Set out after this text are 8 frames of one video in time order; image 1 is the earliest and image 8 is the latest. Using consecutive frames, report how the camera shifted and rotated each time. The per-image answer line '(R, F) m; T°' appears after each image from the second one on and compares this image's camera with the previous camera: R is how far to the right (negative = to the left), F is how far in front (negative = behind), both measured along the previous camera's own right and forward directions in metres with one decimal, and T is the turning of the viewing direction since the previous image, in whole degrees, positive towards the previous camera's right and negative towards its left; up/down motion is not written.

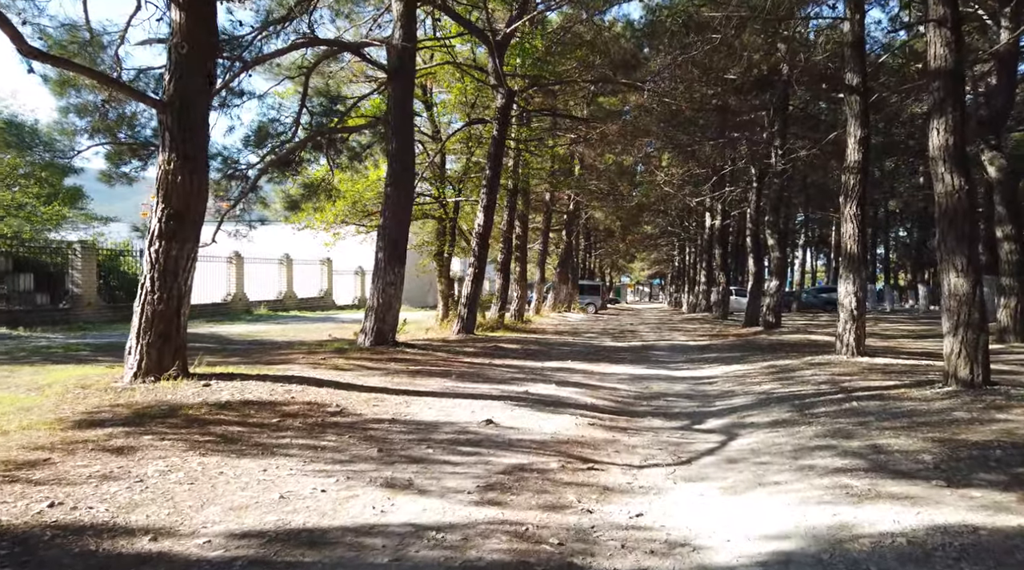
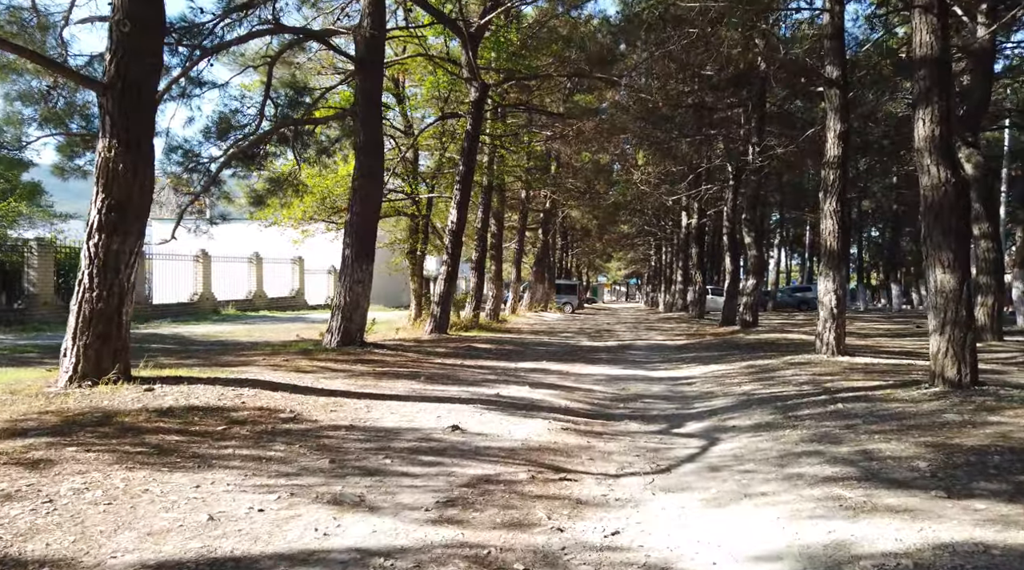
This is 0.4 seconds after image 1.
(+0.1, +0.5) m; +1°
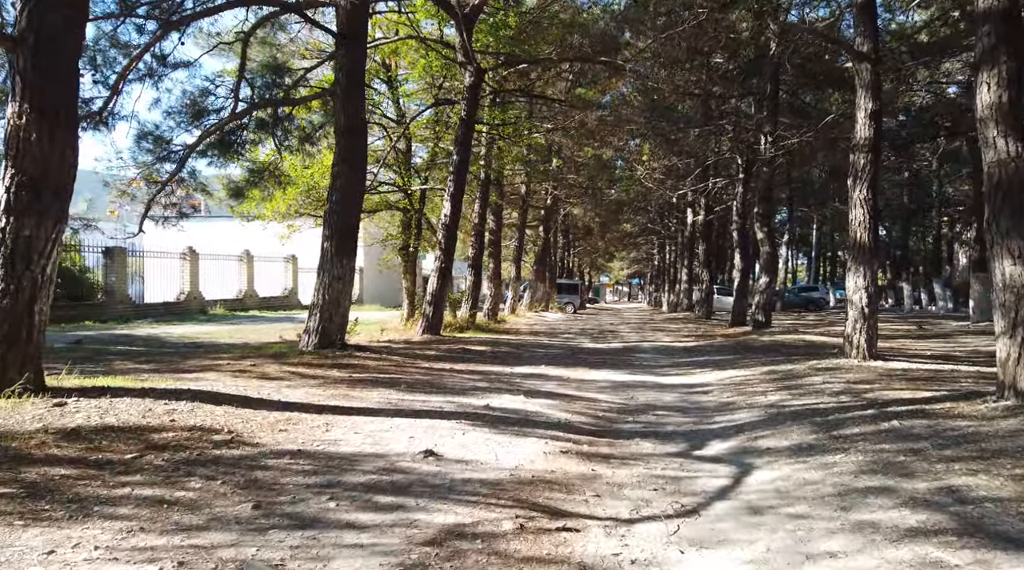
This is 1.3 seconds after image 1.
(+0.1, +1.3) m; 0°
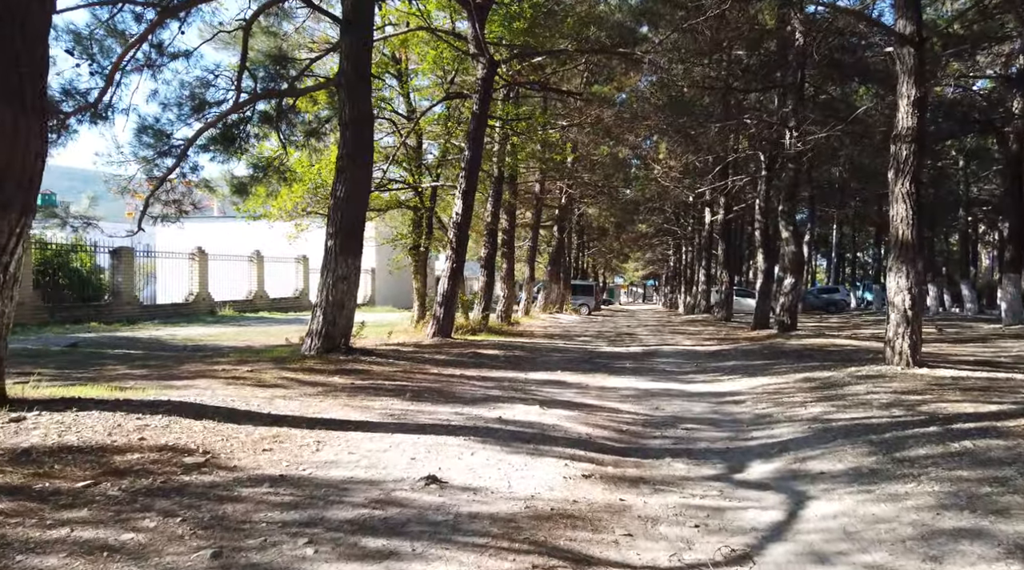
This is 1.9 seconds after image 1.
(0.0, +0.8) m; -1°
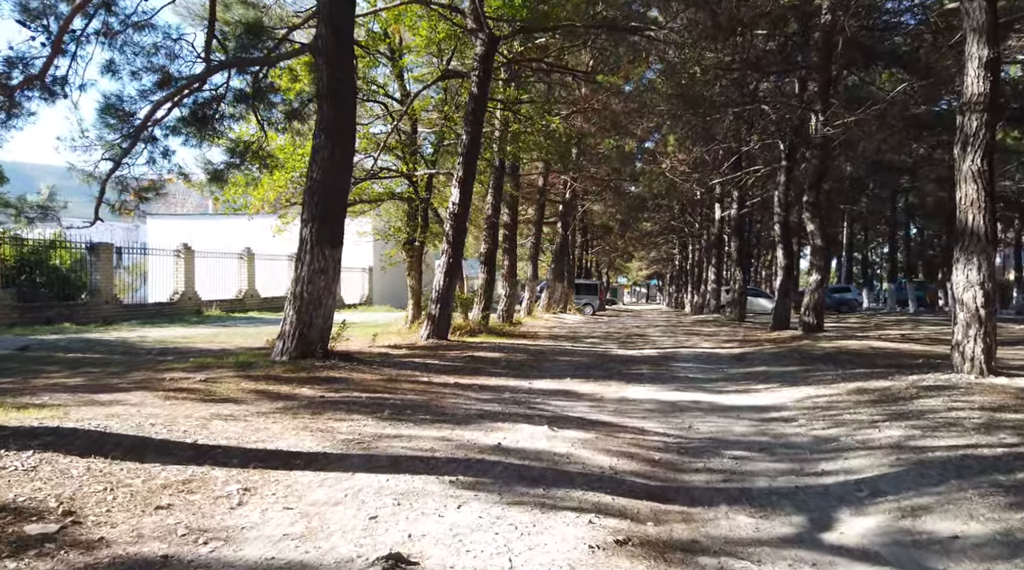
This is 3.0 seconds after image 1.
(0.0, +1.6) m; 0°
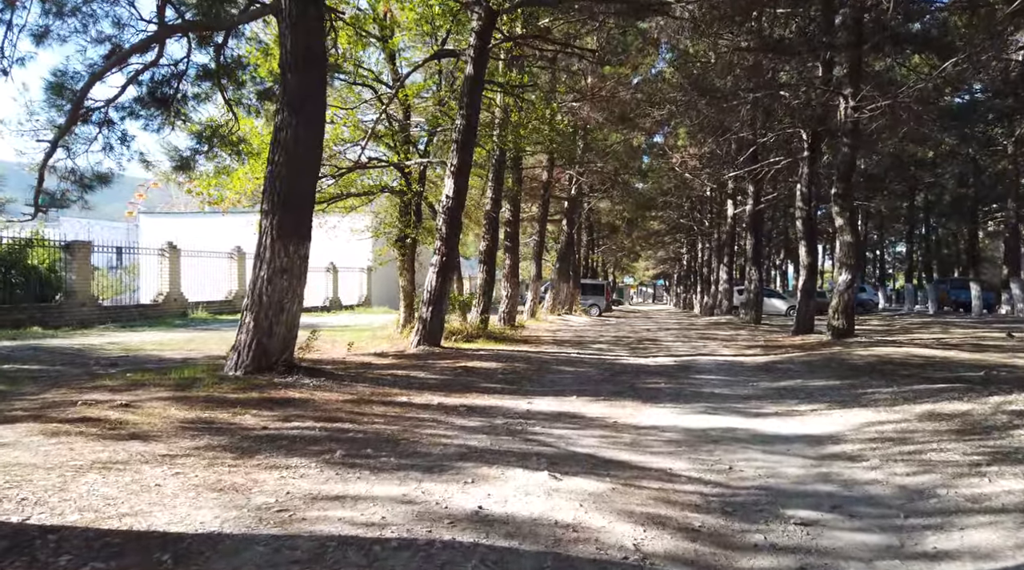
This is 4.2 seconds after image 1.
(+0.1, +1.7) m; 0°
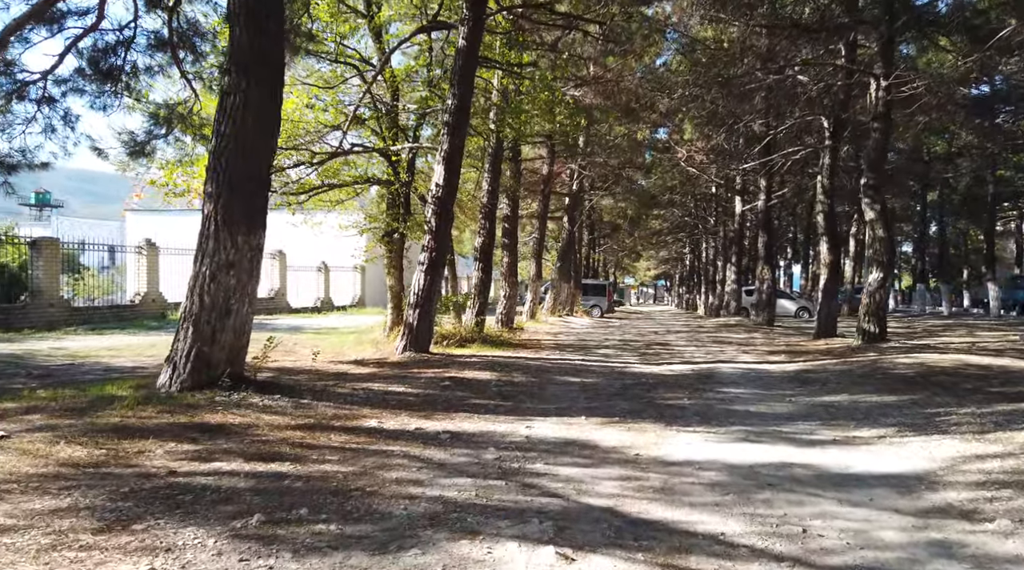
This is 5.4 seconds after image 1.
(0.0, +1.7) m; 0°
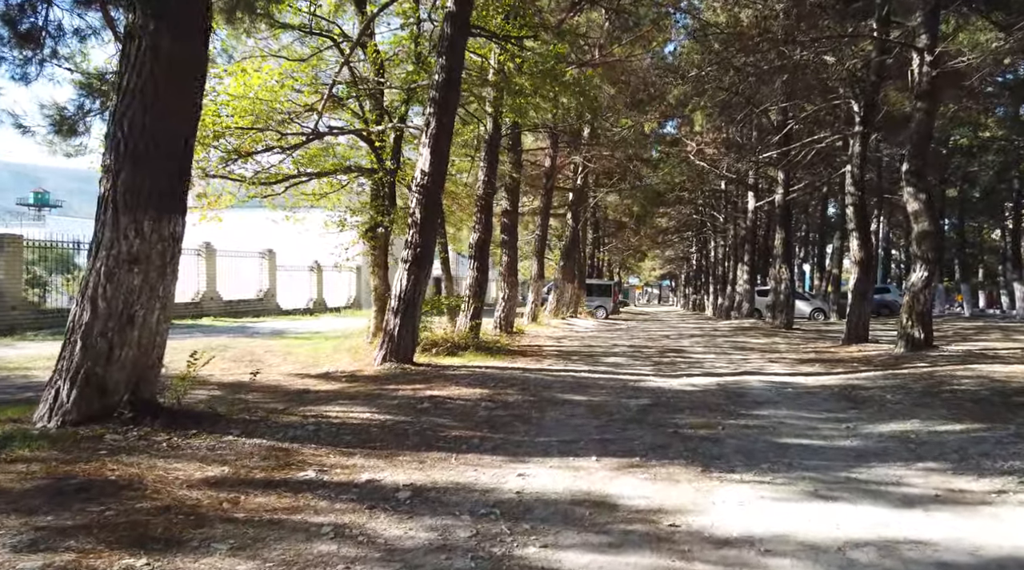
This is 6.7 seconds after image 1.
(+0.1, +1.8) m; 0°
